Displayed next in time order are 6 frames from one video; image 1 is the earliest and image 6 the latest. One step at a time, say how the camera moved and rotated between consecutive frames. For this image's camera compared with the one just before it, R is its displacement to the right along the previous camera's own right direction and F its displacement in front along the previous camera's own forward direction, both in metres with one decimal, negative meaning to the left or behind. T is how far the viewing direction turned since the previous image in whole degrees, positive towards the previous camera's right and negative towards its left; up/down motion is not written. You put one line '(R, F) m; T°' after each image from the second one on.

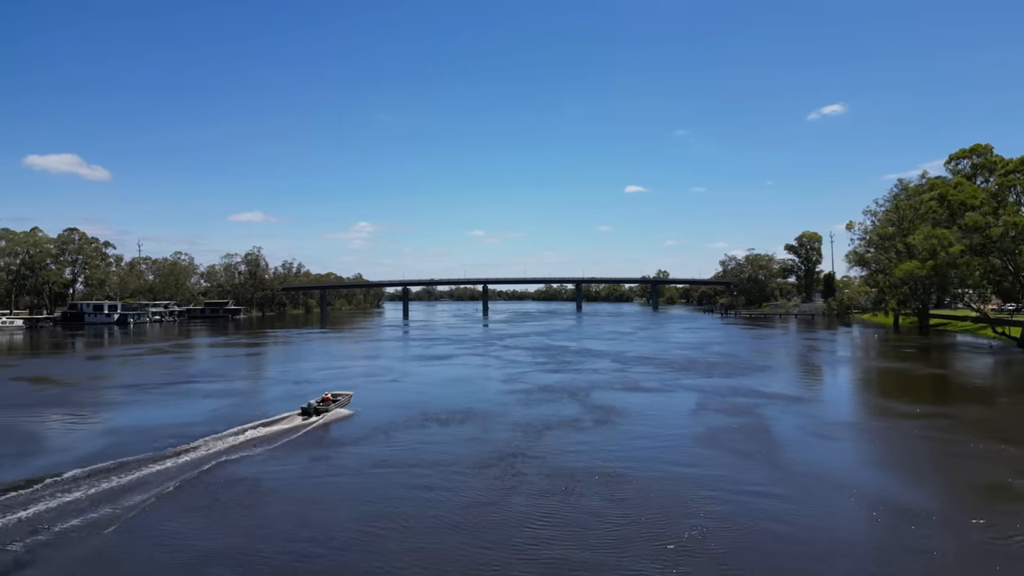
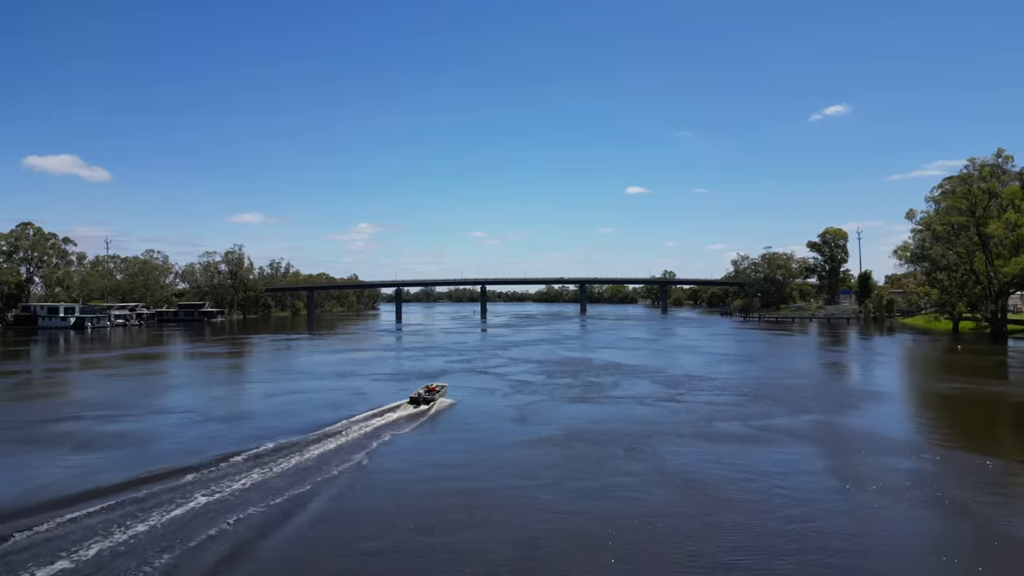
(-0.6, +9.9) m; 0°
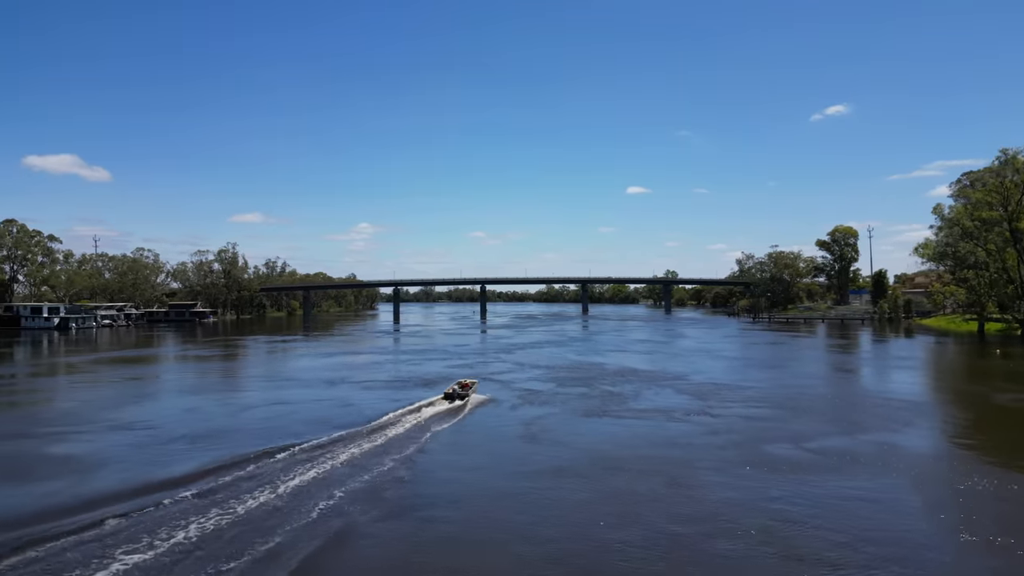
(-0.4, +3.4) m; 0°
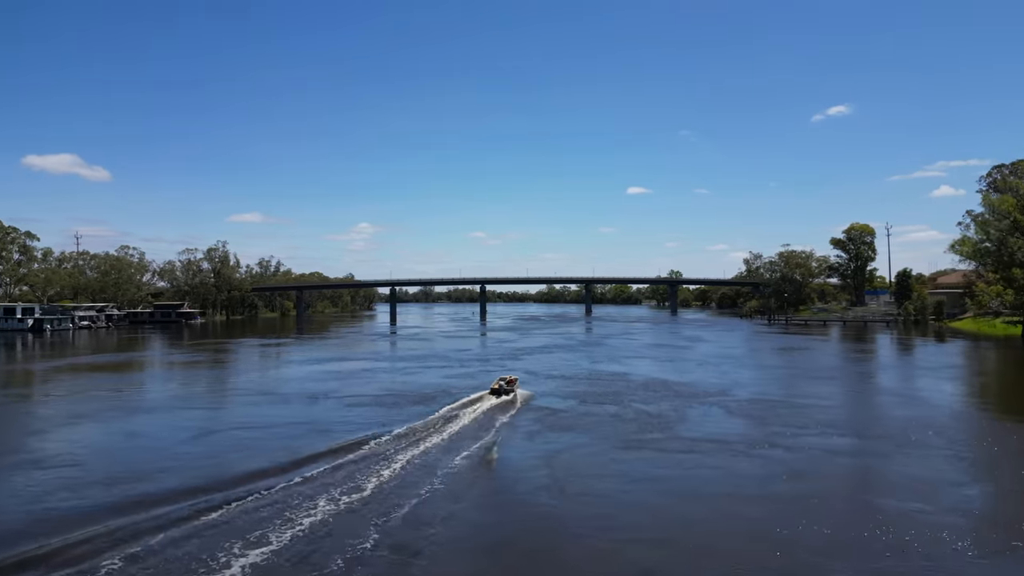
(-0.6, +5.1) m; 0°
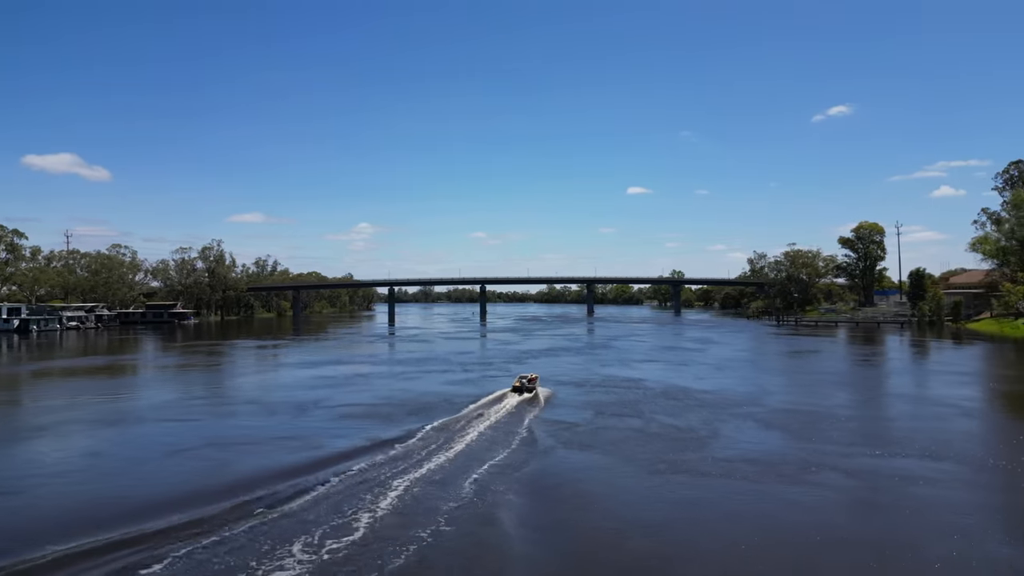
(-0.4, +2.6) m; 0°
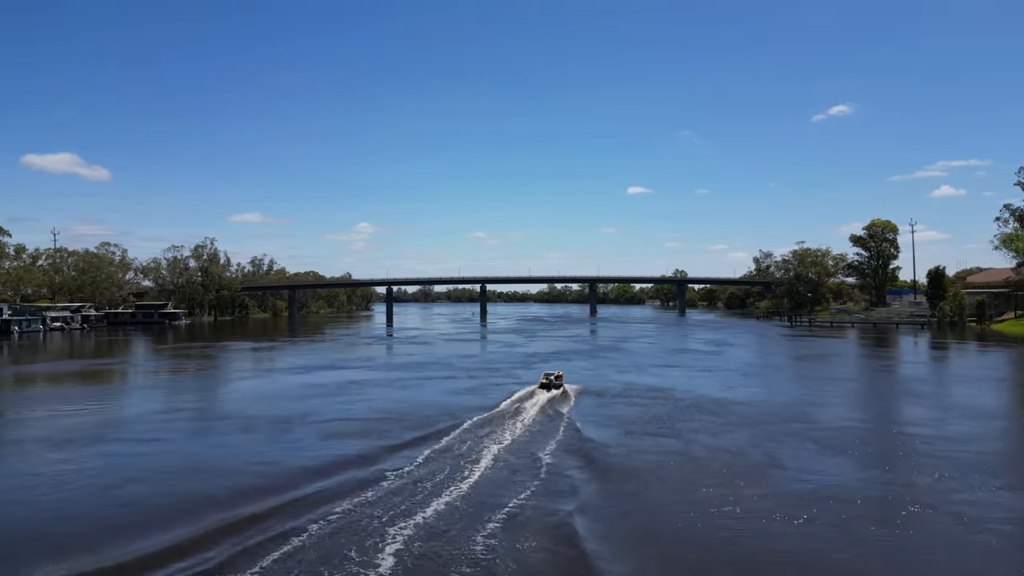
(-0.5, +3.4) m; 0°
